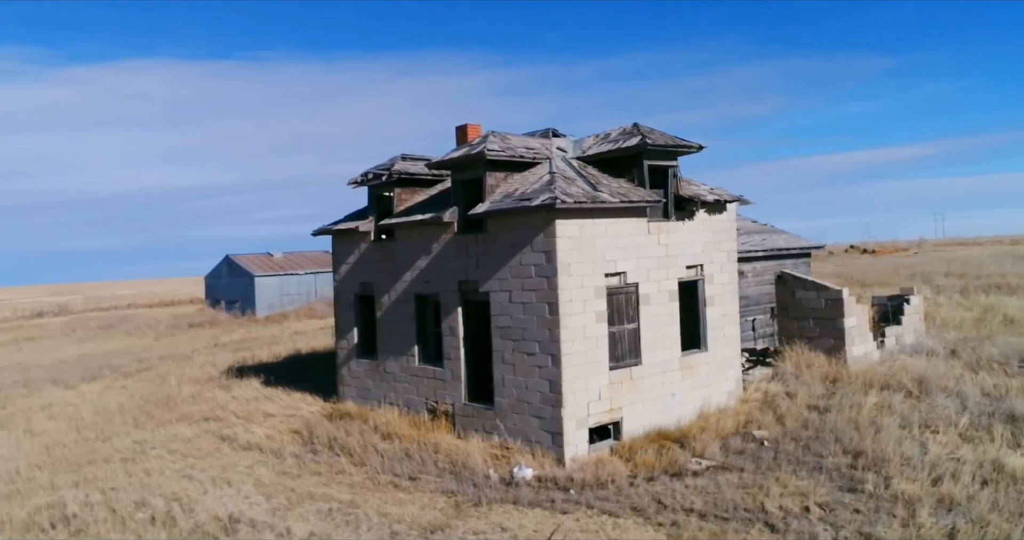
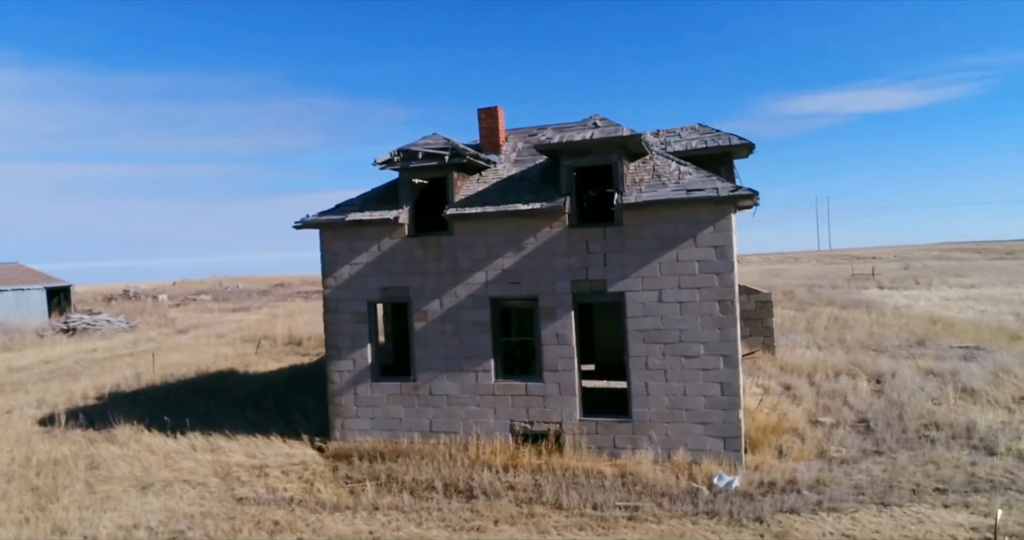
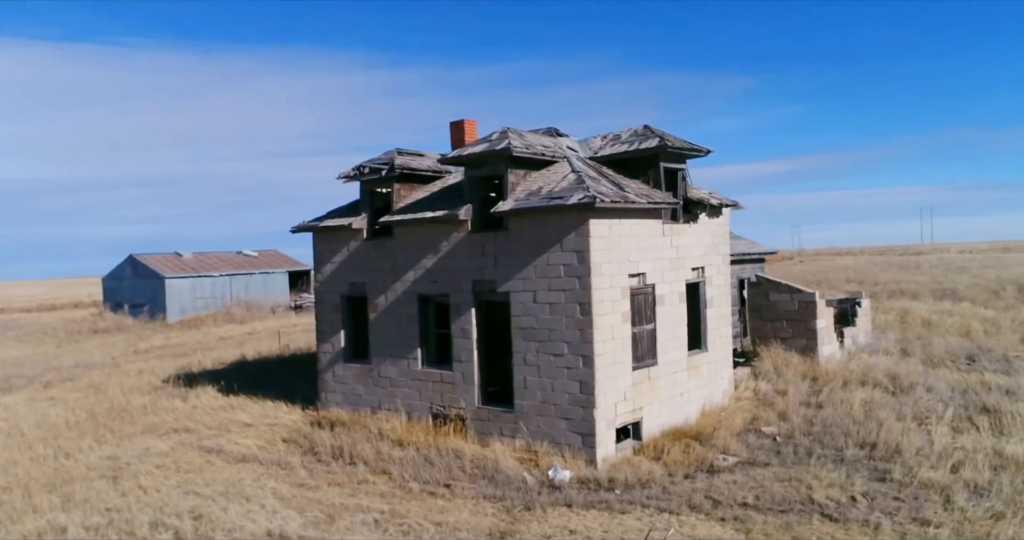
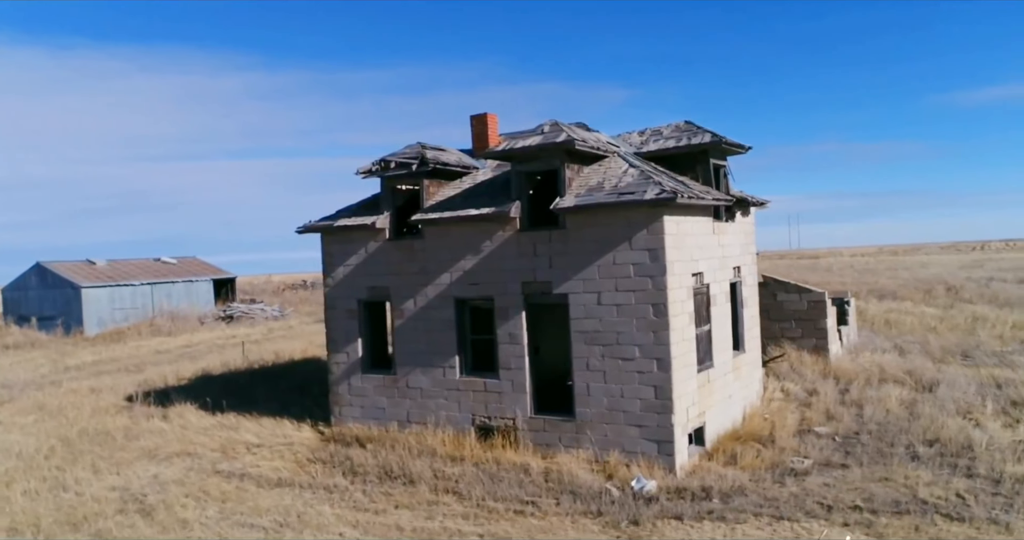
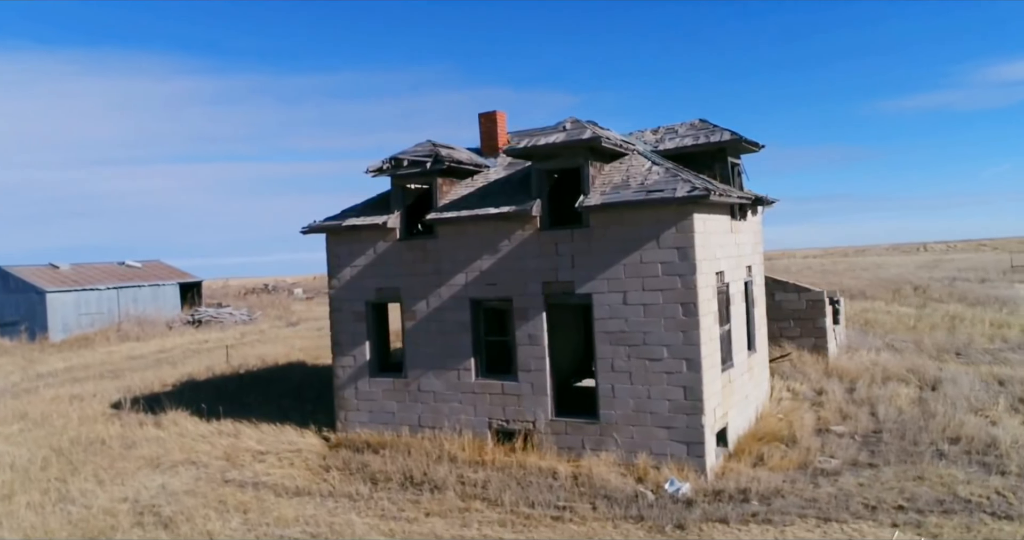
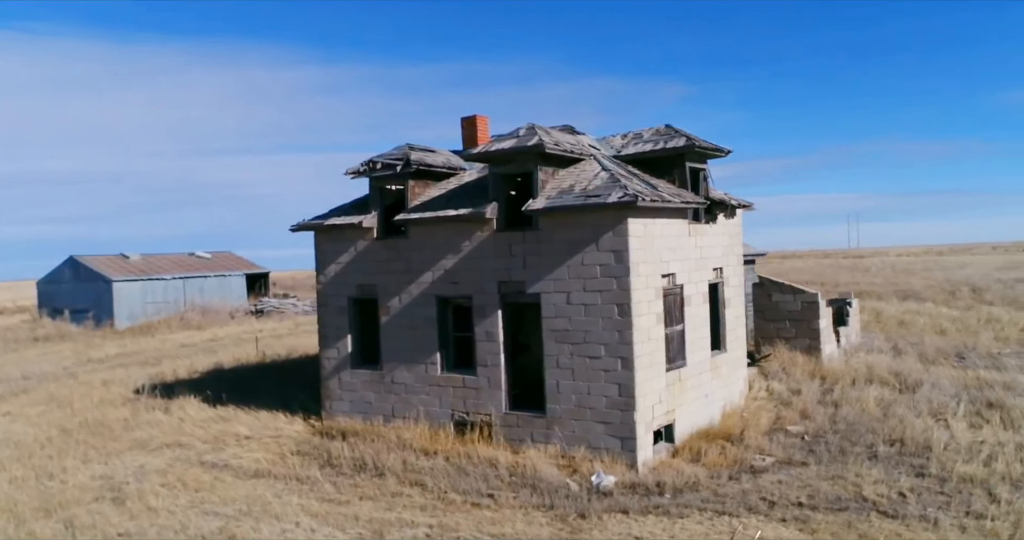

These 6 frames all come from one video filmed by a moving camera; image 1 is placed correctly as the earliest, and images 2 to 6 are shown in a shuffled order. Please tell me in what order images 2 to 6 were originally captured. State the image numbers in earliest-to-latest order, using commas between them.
3, 6, 4, 5, 2
